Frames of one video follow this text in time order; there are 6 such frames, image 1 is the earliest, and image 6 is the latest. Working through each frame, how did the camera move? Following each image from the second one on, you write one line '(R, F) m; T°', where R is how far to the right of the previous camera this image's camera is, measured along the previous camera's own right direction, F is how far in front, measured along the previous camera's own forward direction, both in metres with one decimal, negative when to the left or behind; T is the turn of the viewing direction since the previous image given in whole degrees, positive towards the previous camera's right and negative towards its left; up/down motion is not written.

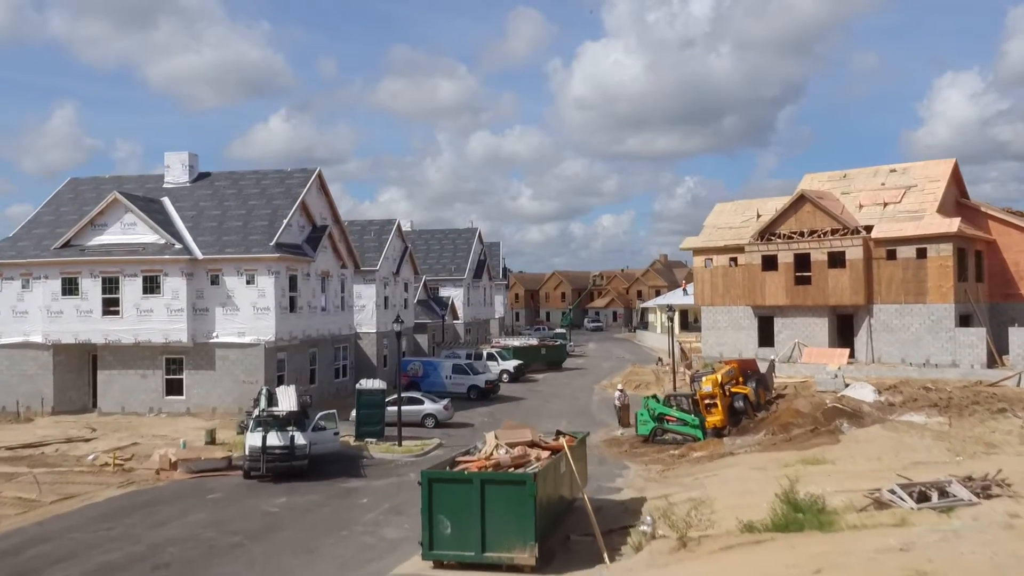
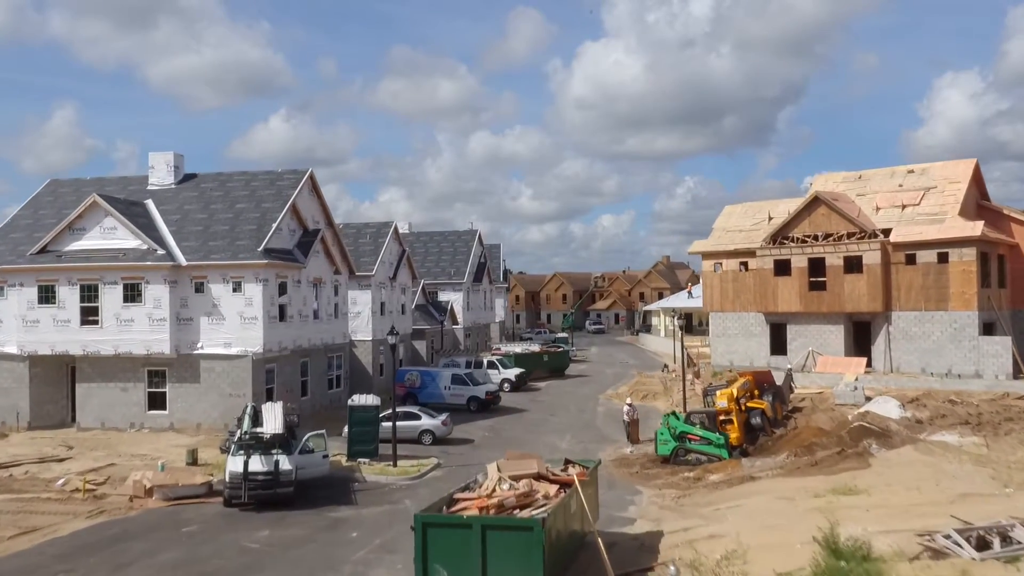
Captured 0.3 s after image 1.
(0.0, +1.5) m; 0°
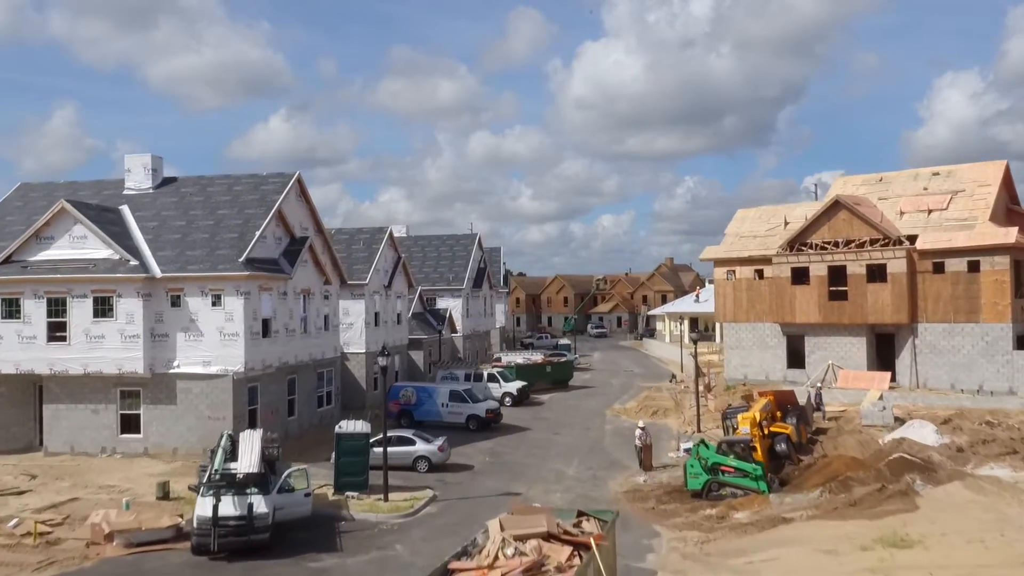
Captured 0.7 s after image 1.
(0.0, +1.9) m; 0°
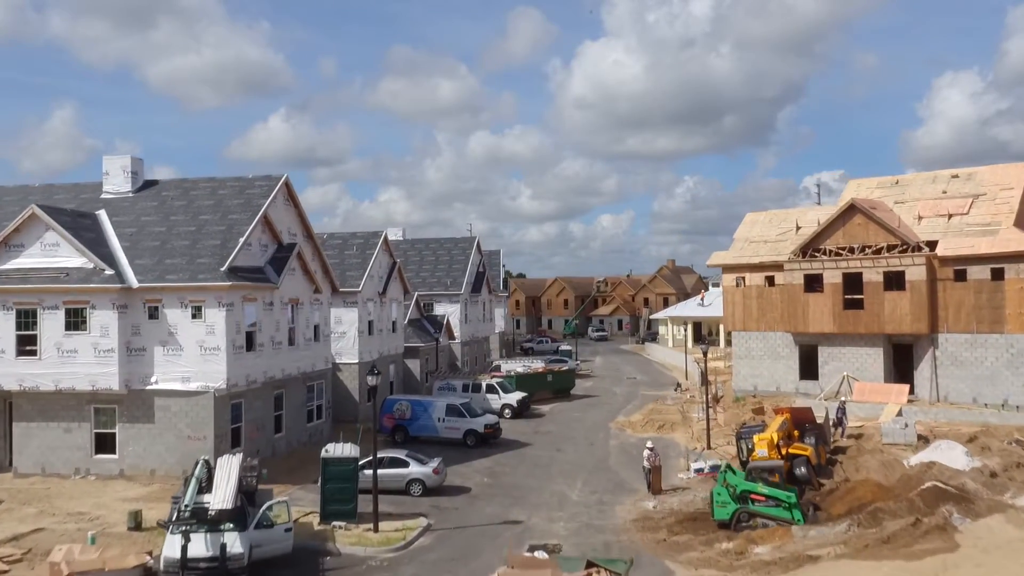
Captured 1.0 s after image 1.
(0.0, +1.5) m; 0°
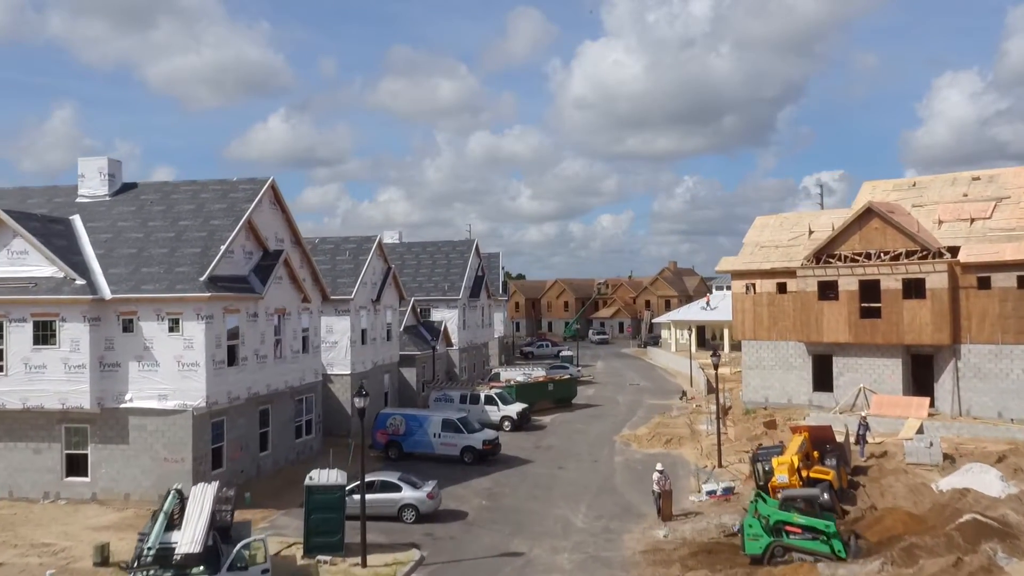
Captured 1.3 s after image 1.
(0.0, +1.5) m; 0°
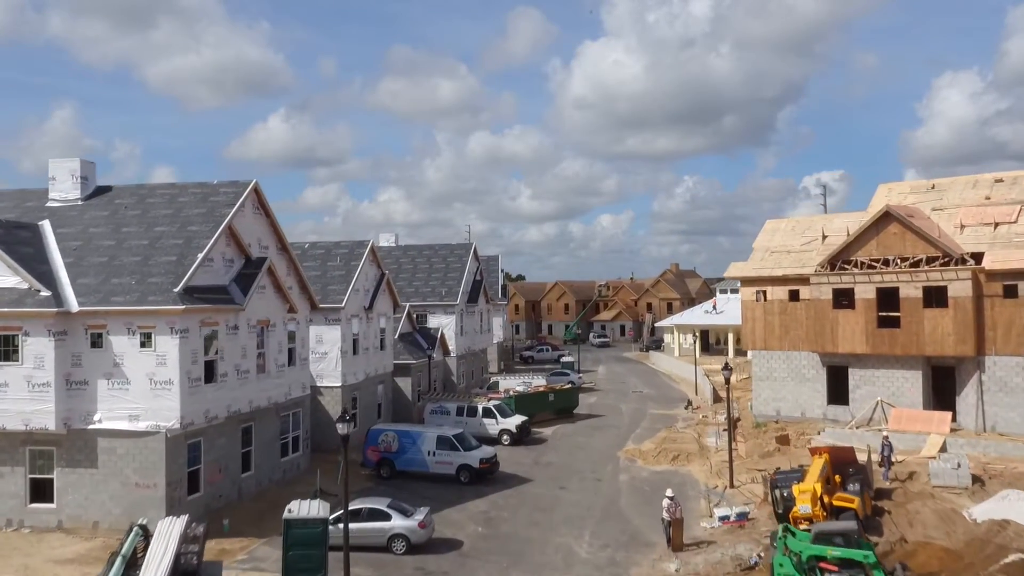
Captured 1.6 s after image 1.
(0.0, +1.5) m; 0°
